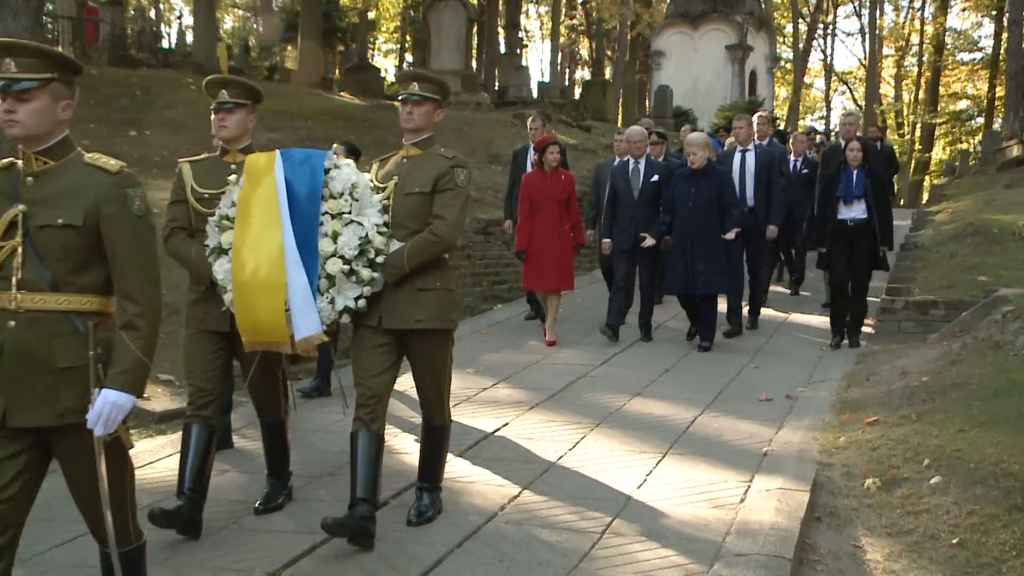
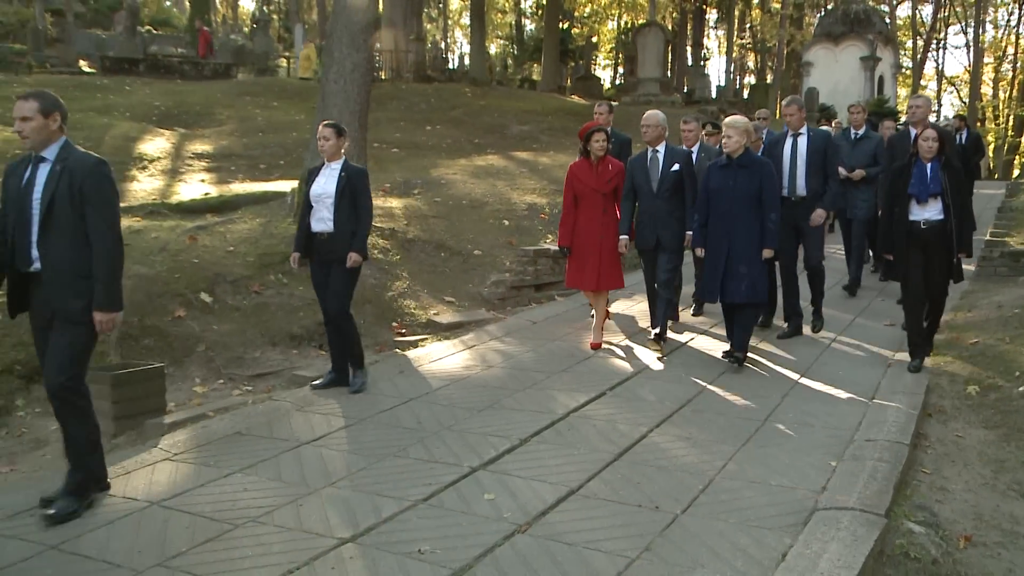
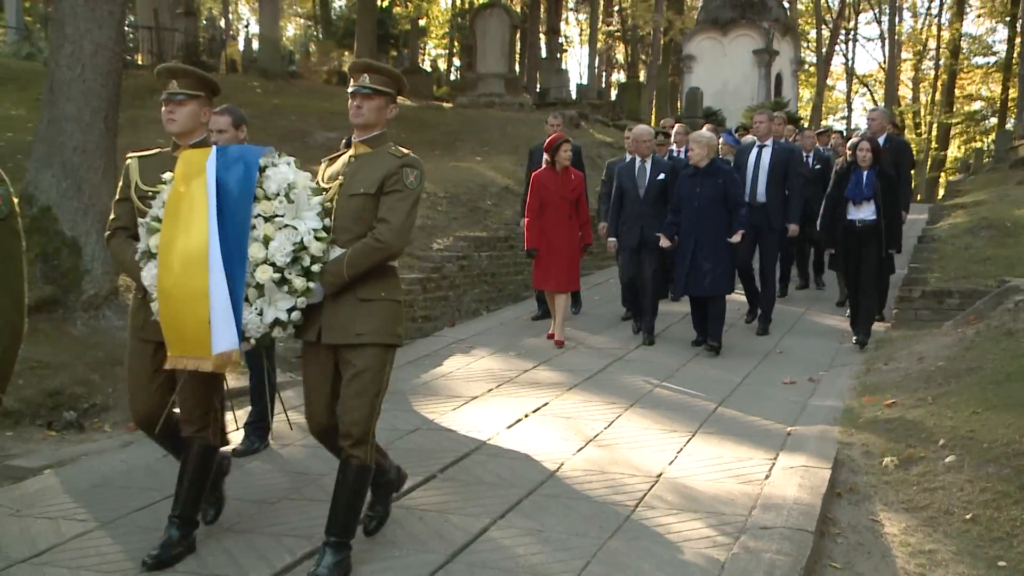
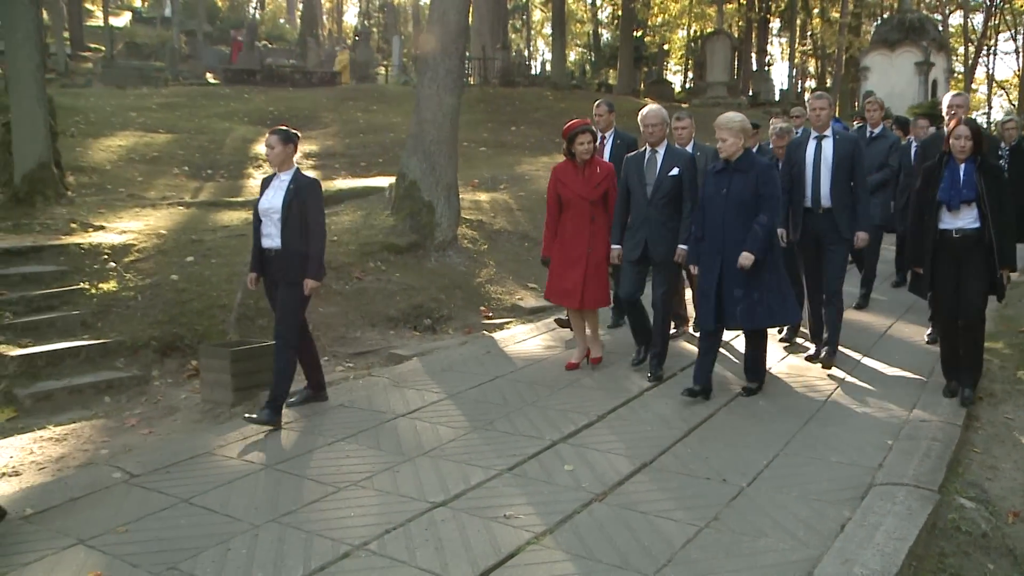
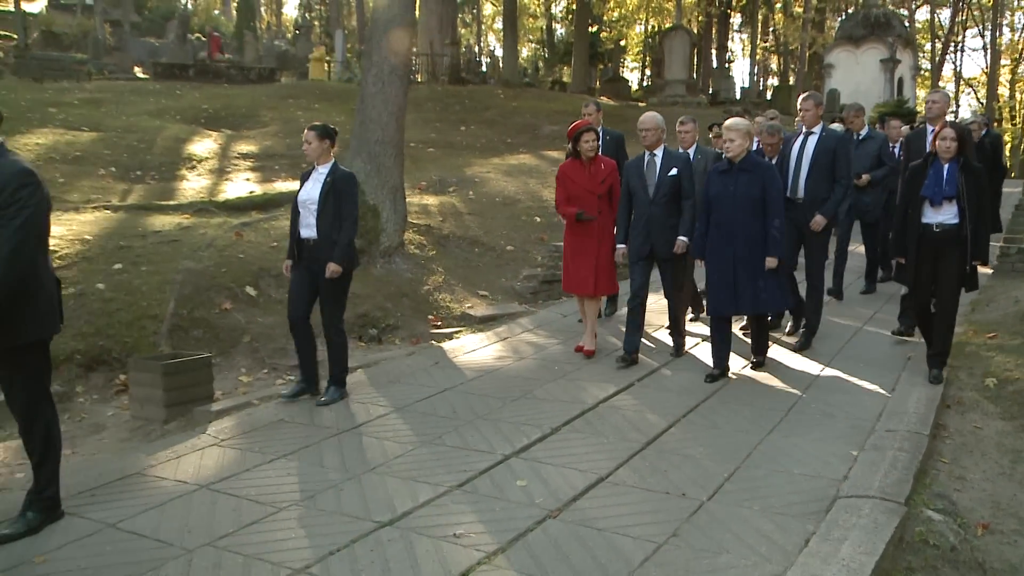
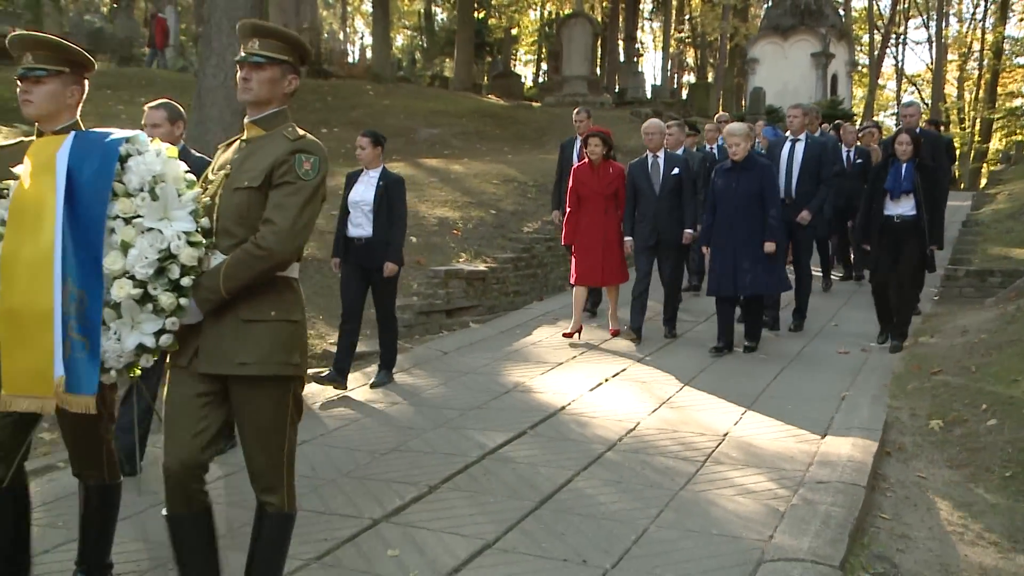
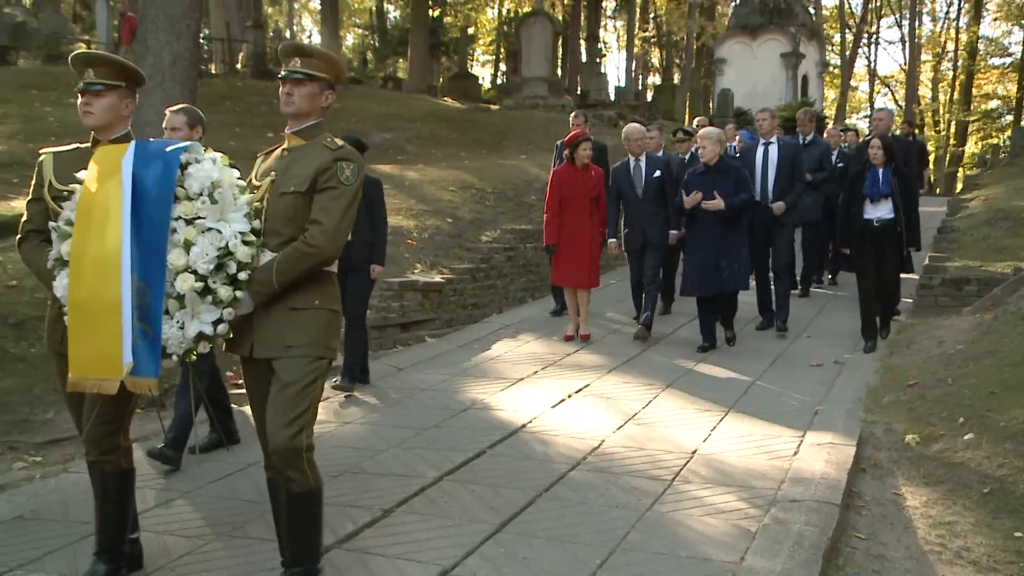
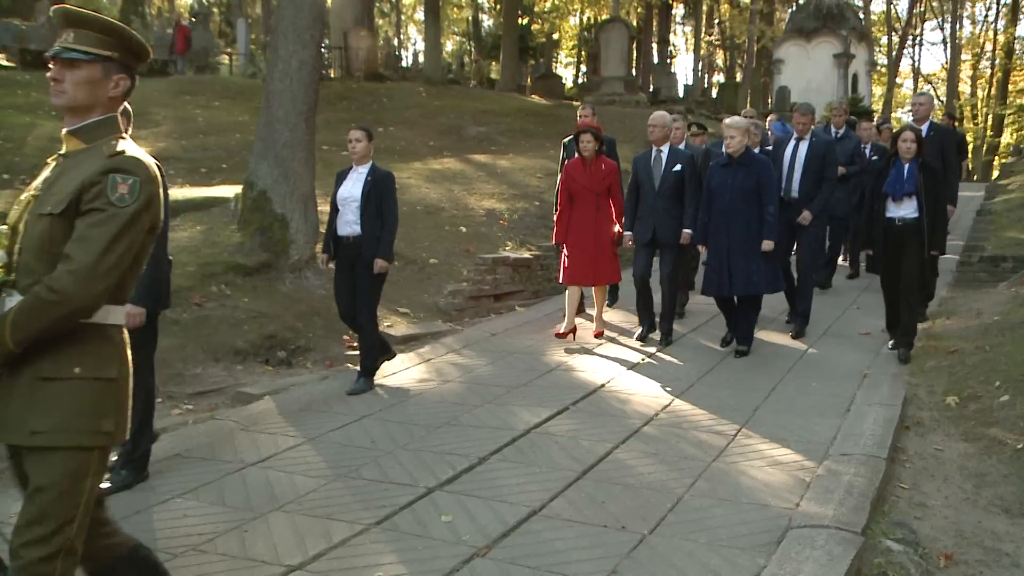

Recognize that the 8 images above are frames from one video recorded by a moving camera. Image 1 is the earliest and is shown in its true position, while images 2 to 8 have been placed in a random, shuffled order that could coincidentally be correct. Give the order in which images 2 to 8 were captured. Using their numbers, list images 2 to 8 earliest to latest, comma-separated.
3, 7, 6, 8, 2, 5, 4
